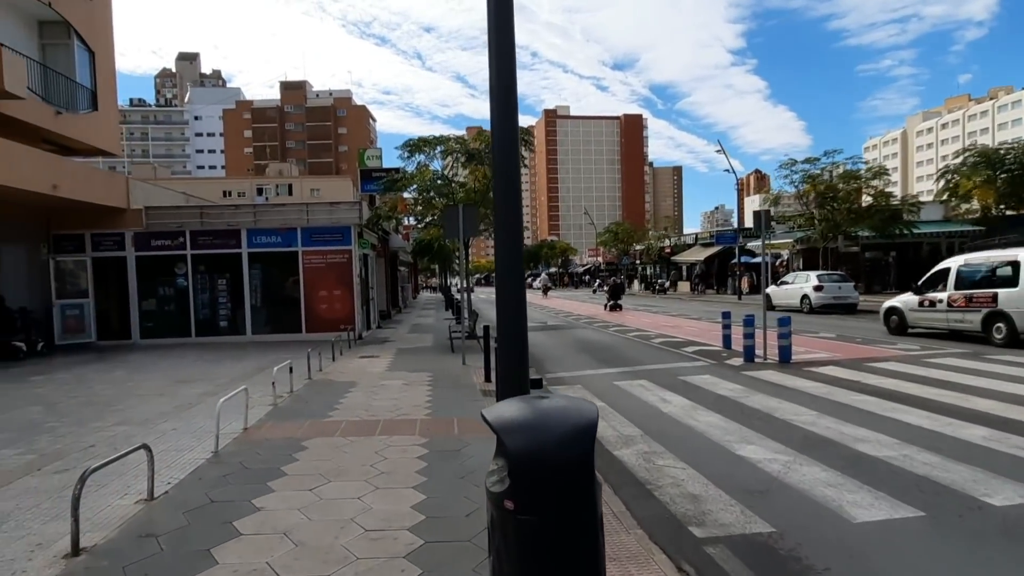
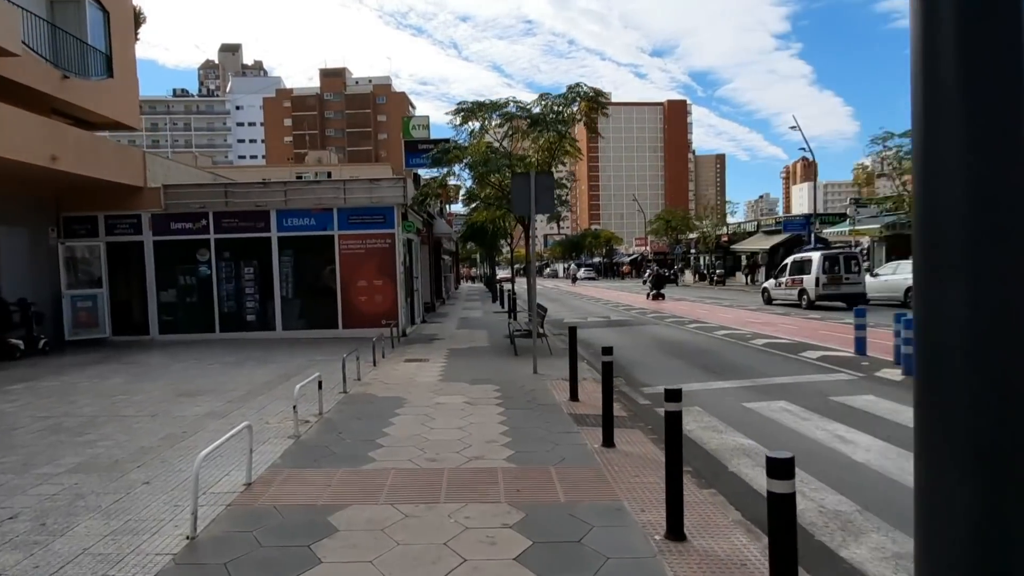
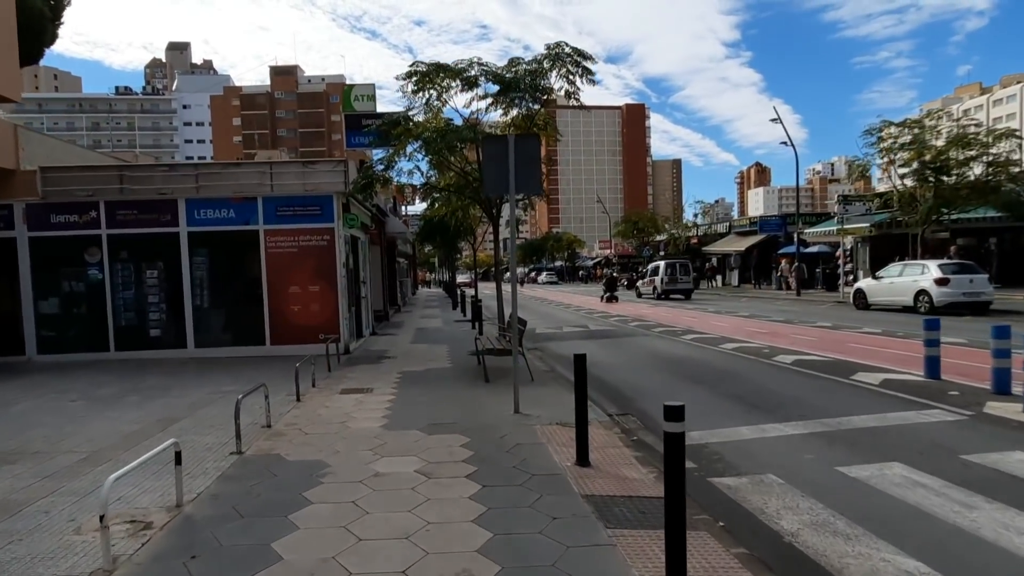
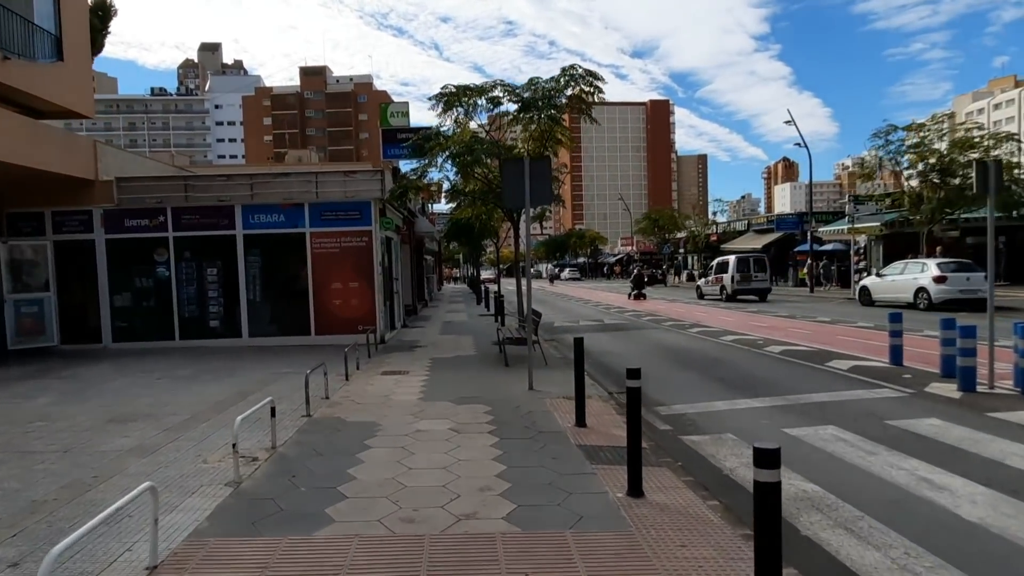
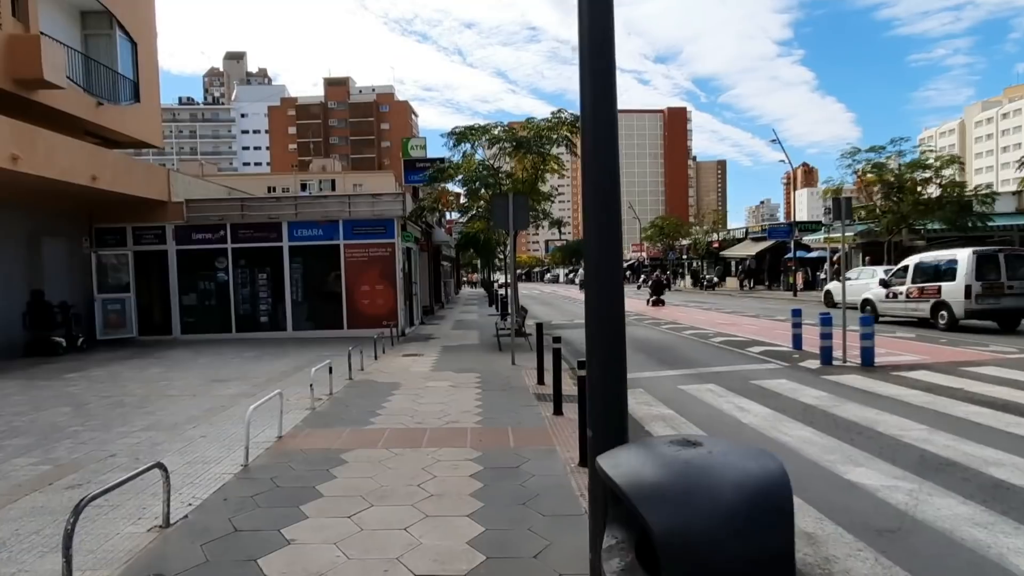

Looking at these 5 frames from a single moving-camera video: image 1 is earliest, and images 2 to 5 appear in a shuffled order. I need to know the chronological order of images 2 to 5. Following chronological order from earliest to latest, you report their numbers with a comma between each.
5, 2, 4, 3
